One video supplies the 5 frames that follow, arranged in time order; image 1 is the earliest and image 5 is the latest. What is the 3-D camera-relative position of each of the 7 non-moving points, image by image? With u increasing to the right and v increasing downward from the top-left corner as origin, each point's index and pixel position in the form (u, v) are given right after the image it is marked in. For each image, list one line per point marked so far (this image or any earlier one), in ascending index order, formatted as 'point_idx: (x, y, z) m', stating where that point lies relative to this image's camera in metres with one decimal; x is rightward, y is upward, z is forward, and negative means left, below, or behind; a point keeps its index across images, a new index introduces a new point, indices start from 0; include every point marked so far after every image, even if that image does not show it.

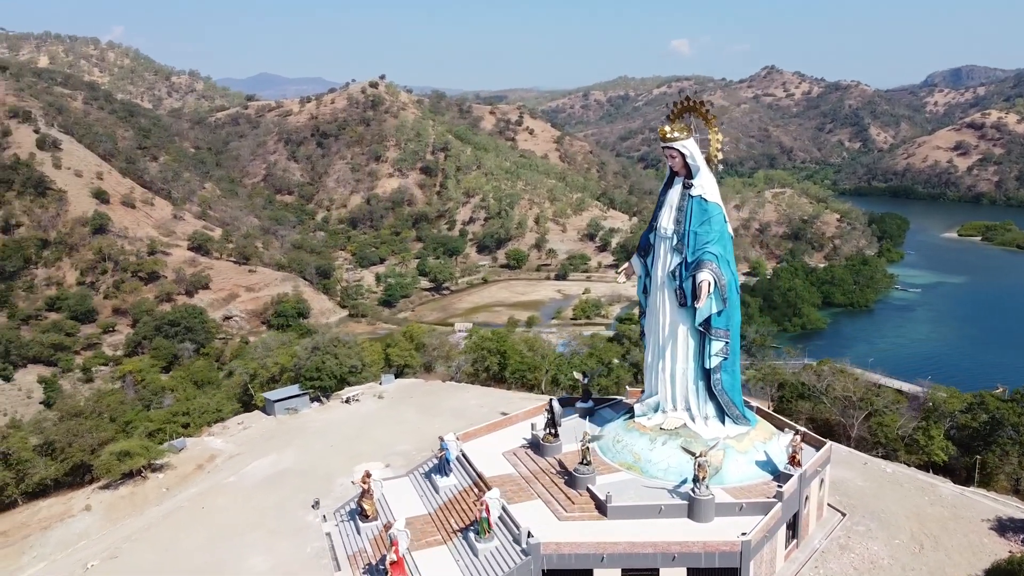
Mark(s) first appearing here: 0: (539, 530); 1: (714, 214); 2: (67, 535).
0: (+0.4, -3.8, +12.8) m
1: (+3.4, +1.3, +13.8) m
2: (-9.0, -5.0, +16.4) m
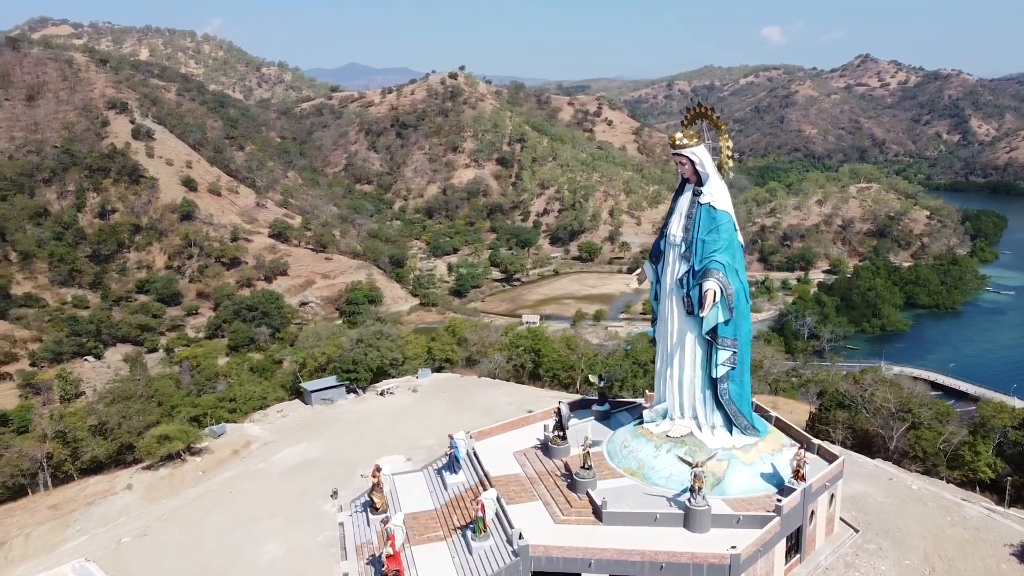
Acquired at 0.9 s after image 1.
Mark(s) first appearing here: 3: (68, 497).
0: (+0.3, -3.9, +13.0) m
1: (+3.5, +1.1, +13.6) m
2: (-8.7, -4.8, +17.5) m
3: (-10.1, -4.7, +18.5) m
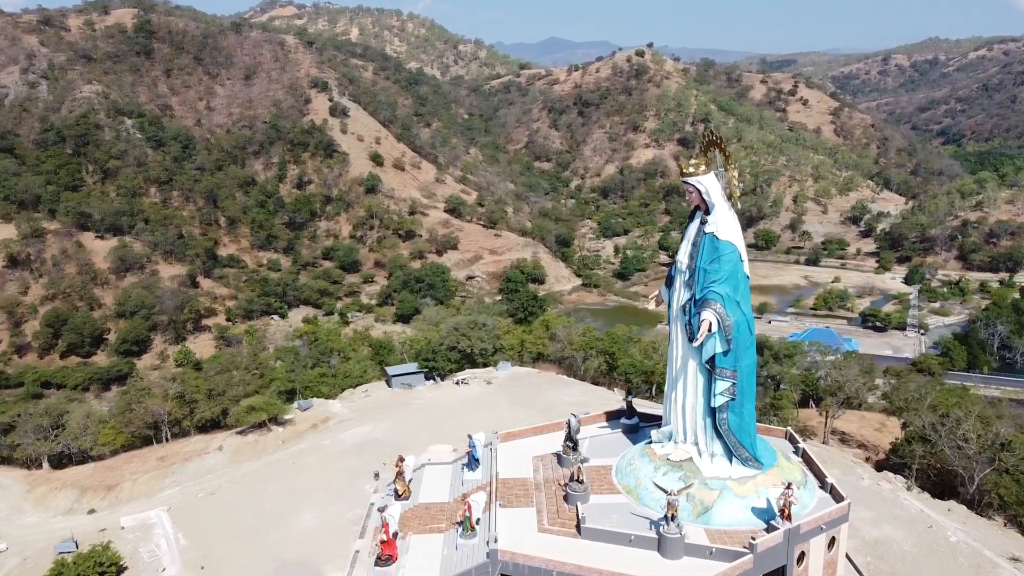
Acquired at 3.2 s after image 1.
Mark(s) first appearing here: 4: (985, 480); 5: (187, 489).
0: (0.0, -4.2, +13.8) m
1: (+3.5, +0.6, +13.5) m
2: (-7.8, -4.5, +20.3) m
3: (-9.0, -4.3, +21.6) m
4: (+11.1, -4.5, +19.0) m
5: (-7.7, -4.7, +19.1) m
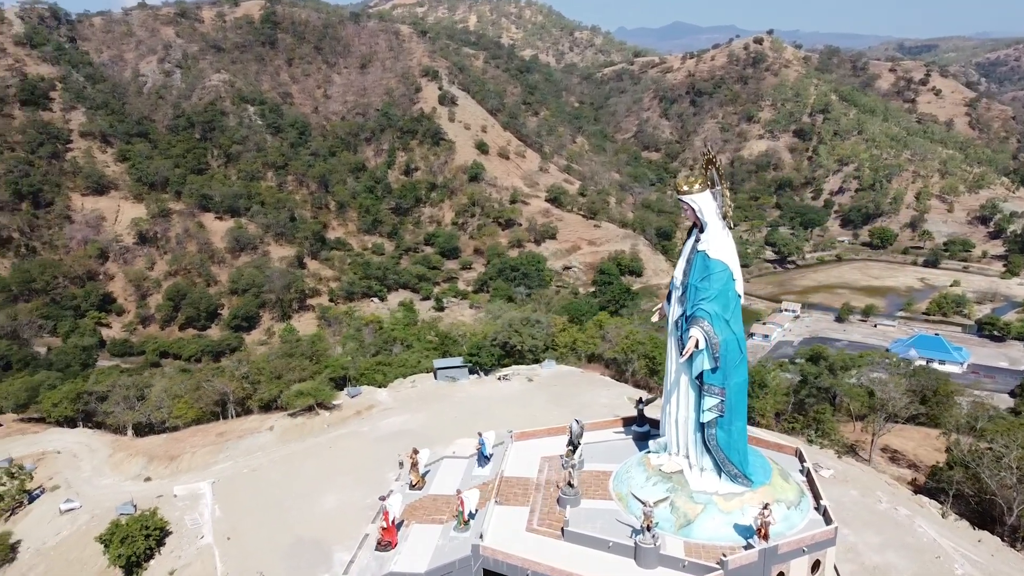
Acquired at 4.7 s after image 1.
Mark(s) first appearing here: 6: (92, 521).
0: (-0.2, -4.4, +14.5) m
1: (+3.4, +0.3, +13.6) m
2: (-7.1, -4.2, +22.0) m
3: (-8.0, -4.0, +23.4) m
4: (+11.5, -5.0, +18.1) m
5: (-7.1, -4.5, +20.9) m
6: (-10.2, -5.7, +19.8) m
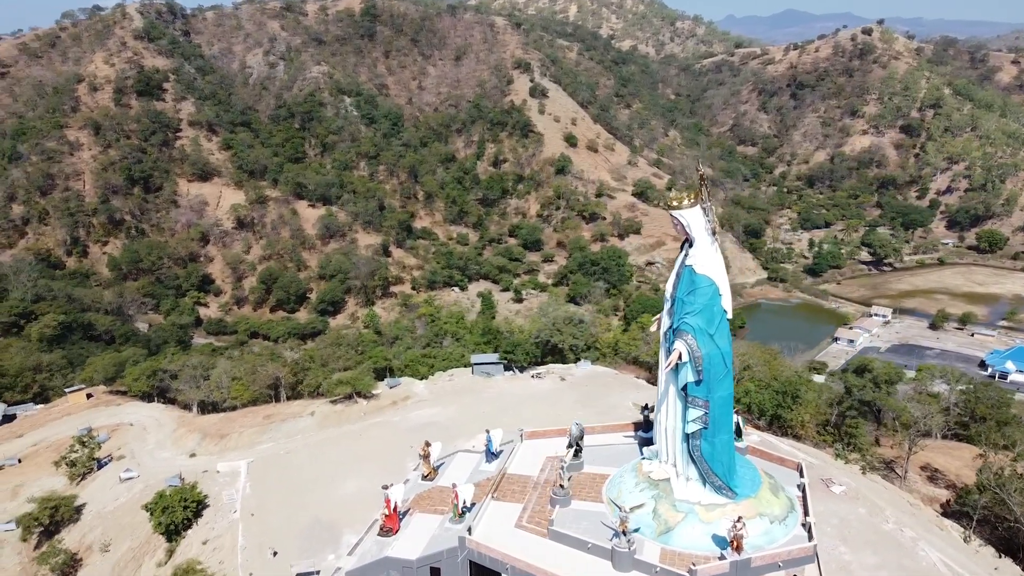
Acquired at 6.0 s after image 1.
0: (-0.4, -4.5, +15.3) m
1: (+3.2, 0.0, +13.9) m
2: (-6.3, -4.0, +23.4) m
3: (-7.1, -3.8, +25.0) m
4: (+11.6, -5.5, +17.5) m
5: (-6.5, -4.3, +22.3) m
6: (-9.8, -5.4, +21.6) m
